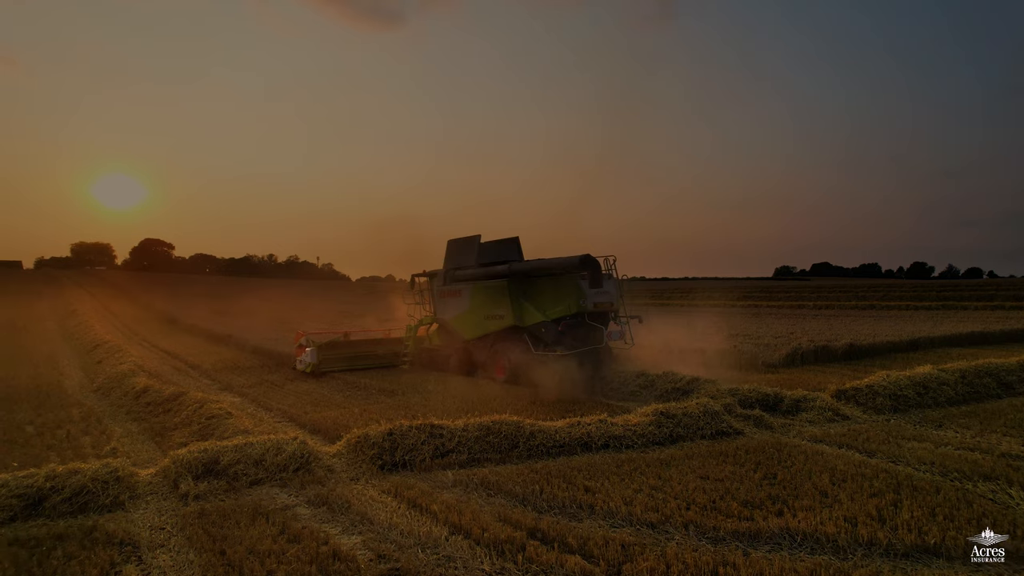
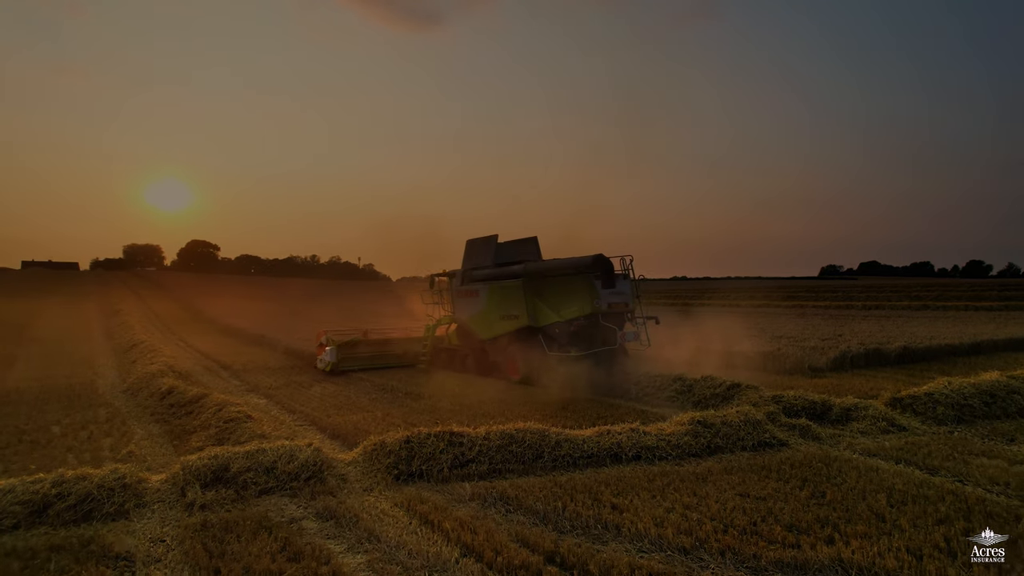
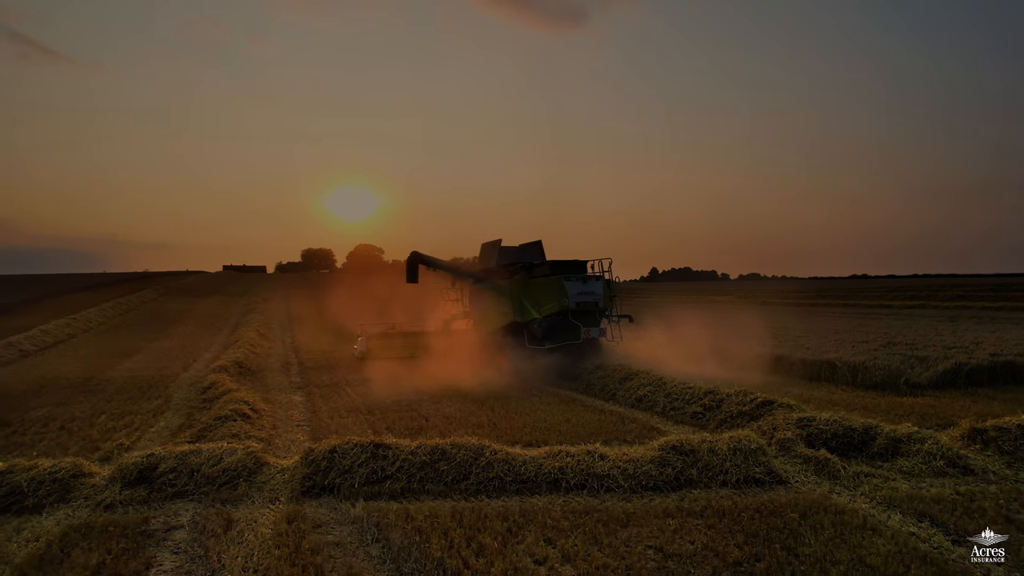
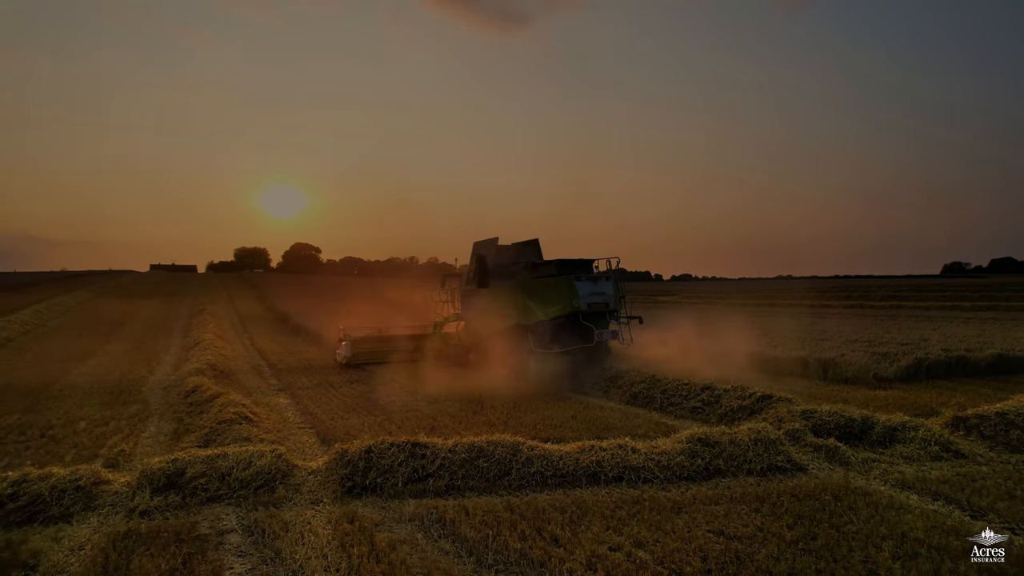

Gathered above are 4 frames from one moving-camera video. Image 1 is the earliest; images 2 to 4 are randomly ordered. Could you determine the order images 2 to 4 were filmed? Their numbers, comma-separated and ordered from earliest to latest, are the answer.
2, 4, 3
